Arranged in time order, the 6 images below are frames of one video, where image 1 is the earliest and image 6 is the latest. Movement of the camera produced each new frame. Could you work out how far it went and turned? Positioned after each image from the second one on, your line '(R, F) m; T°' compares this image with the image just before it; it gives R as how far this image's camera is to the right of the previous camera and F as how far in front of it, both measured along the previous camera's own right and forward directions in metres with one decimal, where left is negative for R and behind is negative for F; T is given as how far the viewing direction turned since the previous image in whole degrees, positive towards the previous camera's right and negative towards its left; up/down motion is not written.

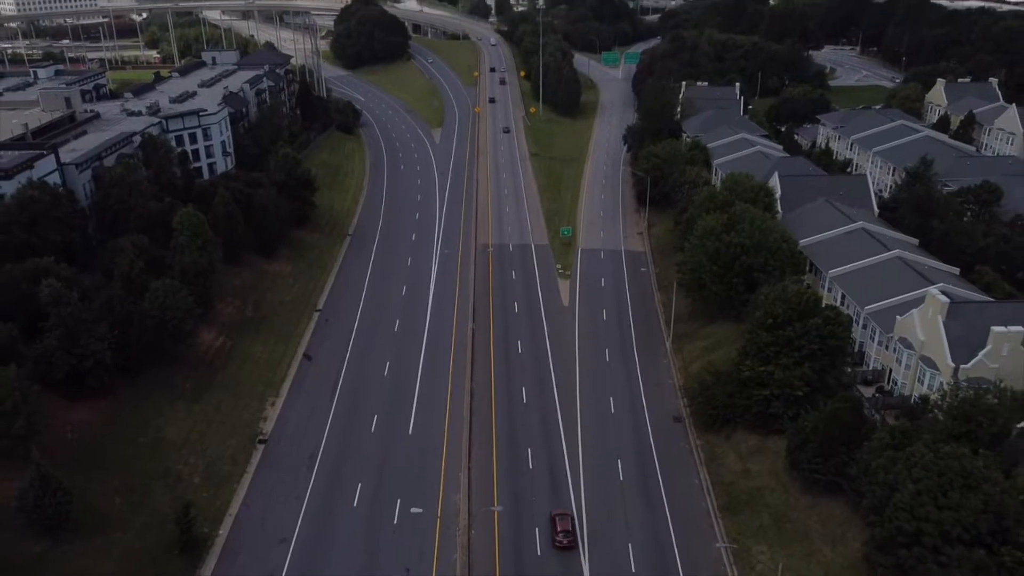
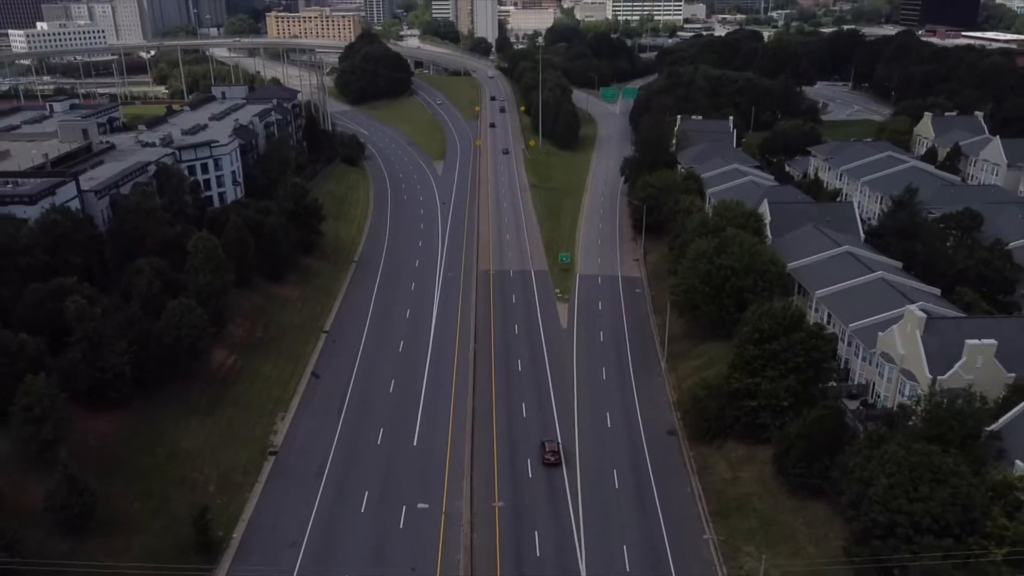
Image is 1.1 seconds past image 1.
(0.0, -2.4) m; 0°
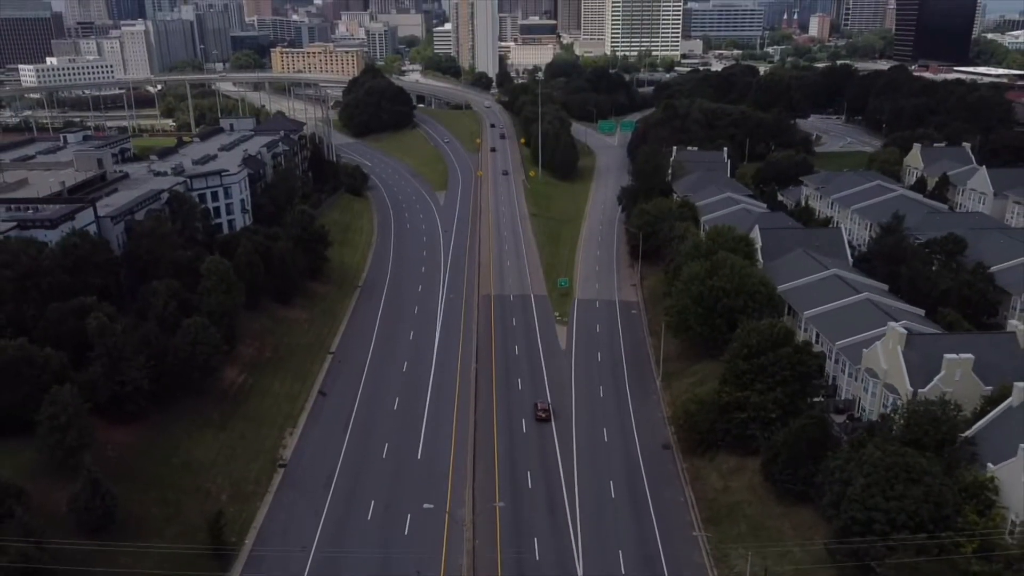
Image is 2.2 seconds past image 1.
(0.0, -2.3) m; 0°
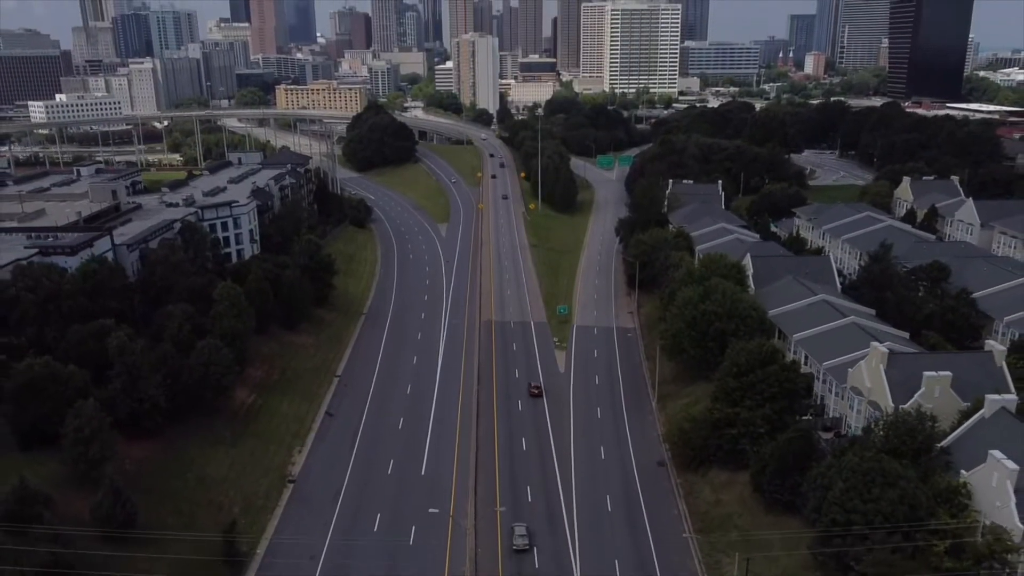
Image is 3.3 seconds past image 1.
(0.0, -2.5) m; 0°
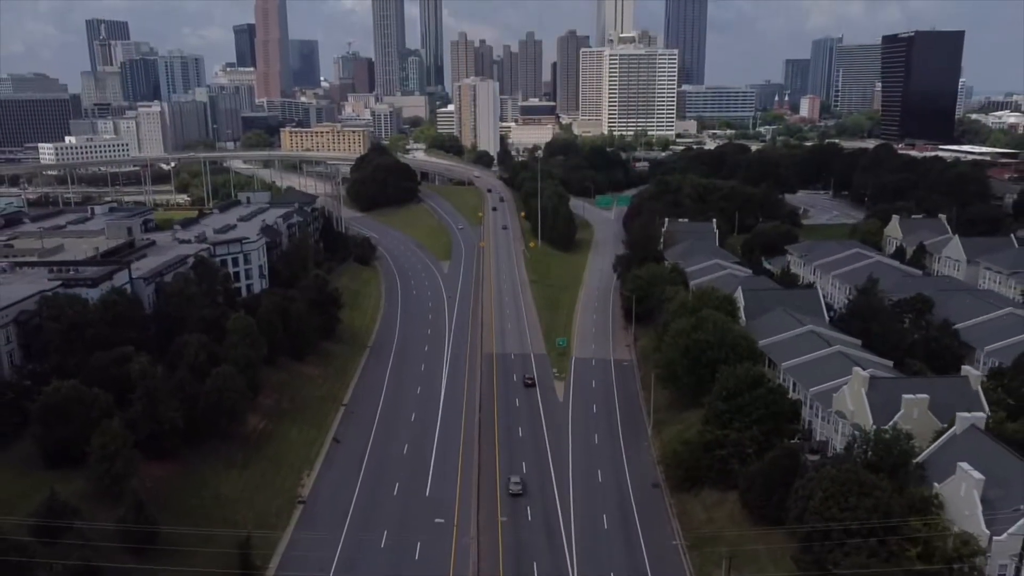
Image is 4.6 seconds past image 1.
(0.0, -3.0) m; 0°
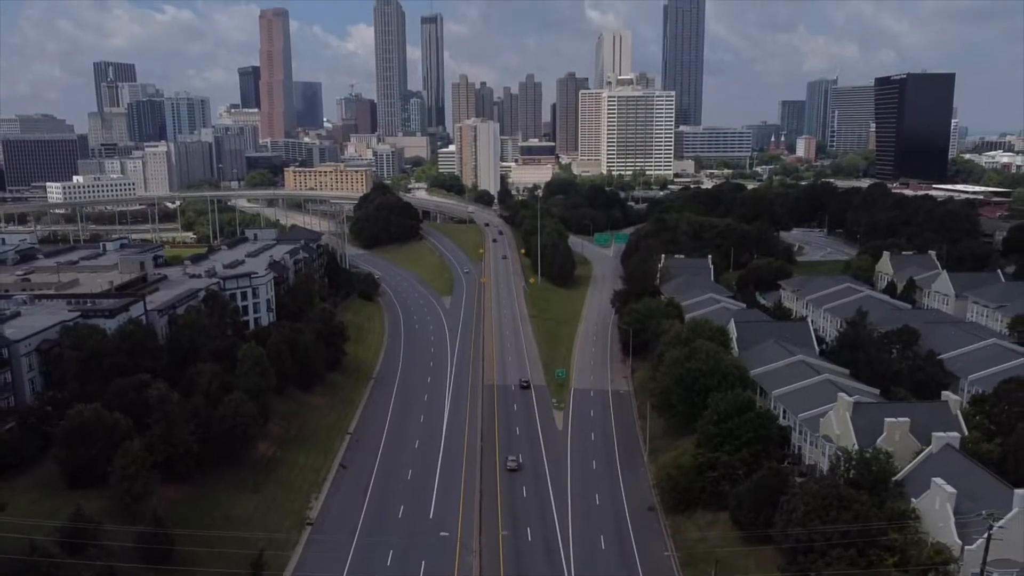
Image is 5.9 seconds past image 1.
(0.0, -2.9) m; 0°
